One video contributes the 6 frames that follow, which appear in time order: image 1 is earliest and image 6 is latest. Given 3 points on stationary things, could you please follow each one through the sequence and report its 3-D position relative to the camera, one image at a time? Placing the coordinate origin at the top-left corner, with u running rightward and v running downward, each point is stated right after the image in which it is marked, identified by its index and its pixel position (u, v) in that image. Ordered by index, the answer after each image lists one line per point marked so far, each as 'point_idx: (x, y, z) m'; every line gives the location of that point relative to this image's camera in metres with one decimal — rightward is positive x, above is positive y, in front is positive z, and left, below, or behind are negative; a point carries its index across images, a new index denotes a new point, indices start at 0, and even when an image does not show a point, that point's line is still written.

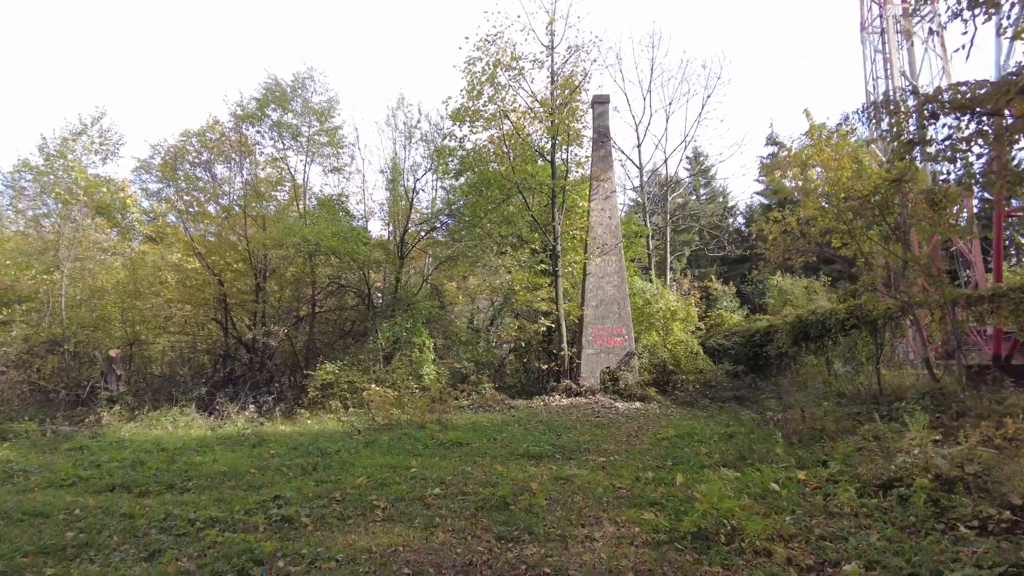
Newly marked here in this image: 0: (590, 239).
0: (+2.1, +1.3, +16.3) m
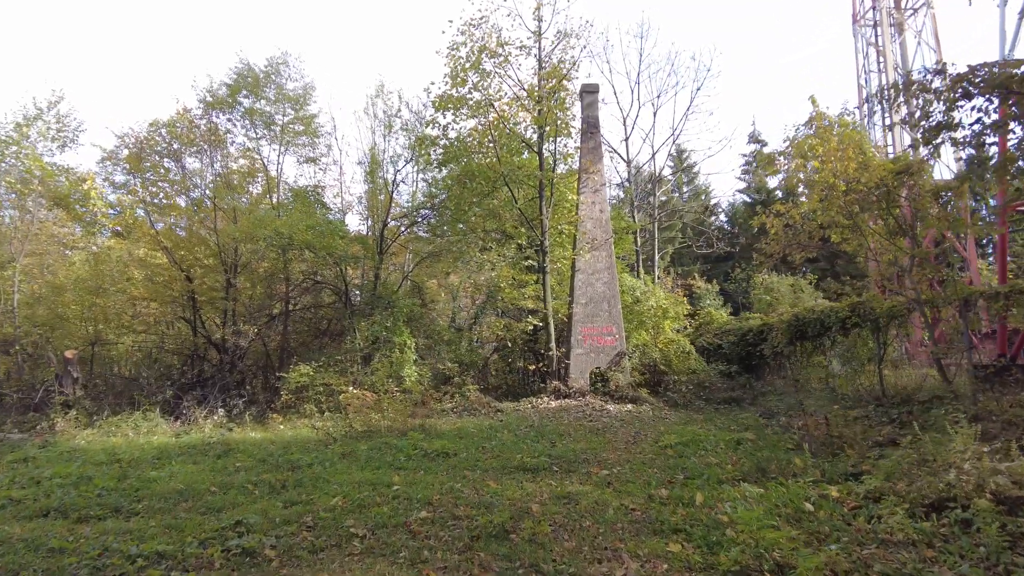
0: (+1.8, +1.4, +15.6) m
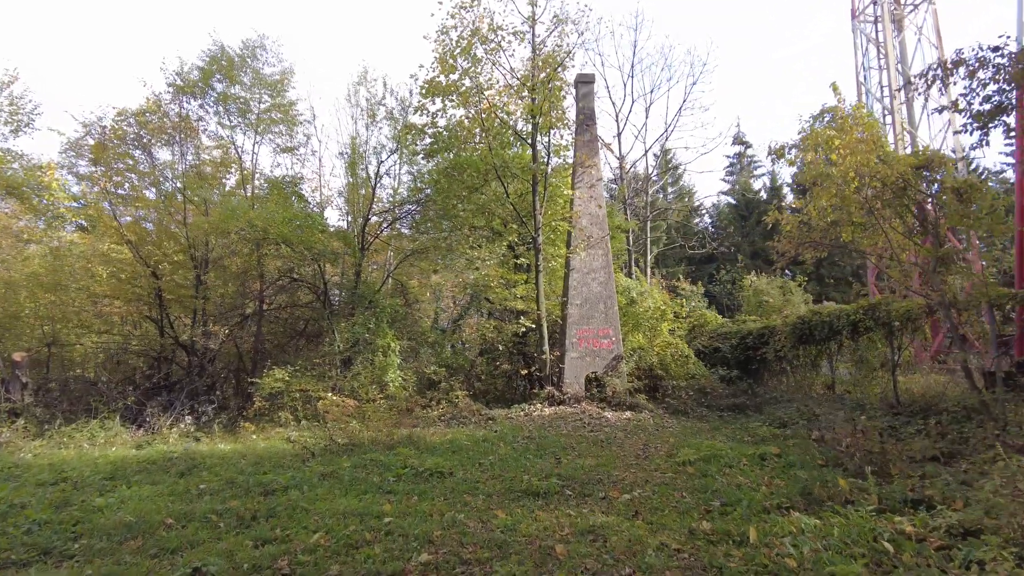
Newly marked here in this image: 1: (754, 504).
0: (+1.6, +1.4, +14.8) m
1: (+2.2, -1.9, +5.3) m
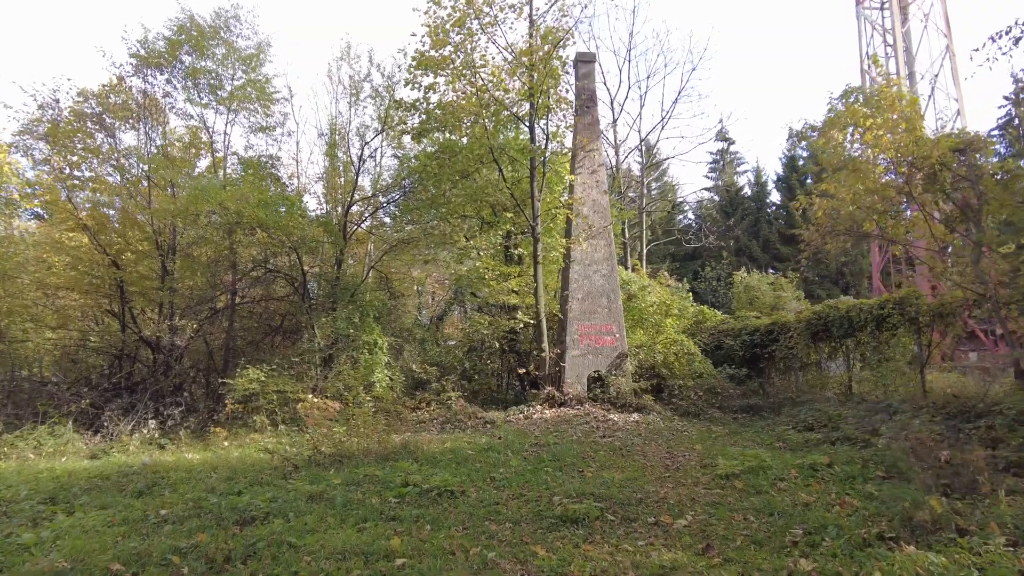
0: (+1.5, +1.6, +13.9) m
1: (+2.4, -1.8, +4.4) m
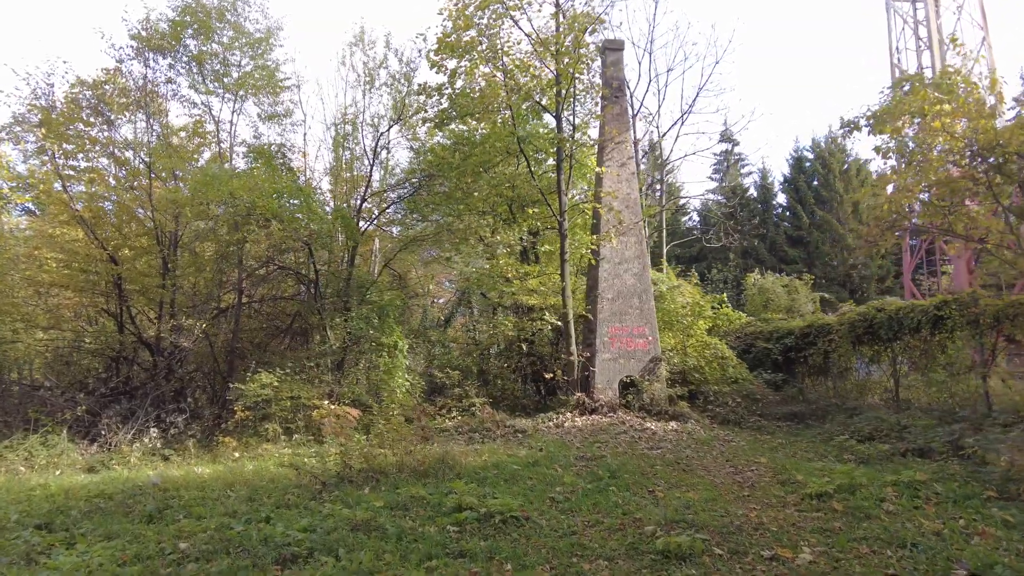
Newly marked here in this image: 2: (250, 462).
0: (+2.0, +1.6, +13.1) m
1: (+3.1, -1.7, +3.6) m
2: (-3.7, -2.5, +8.5) m
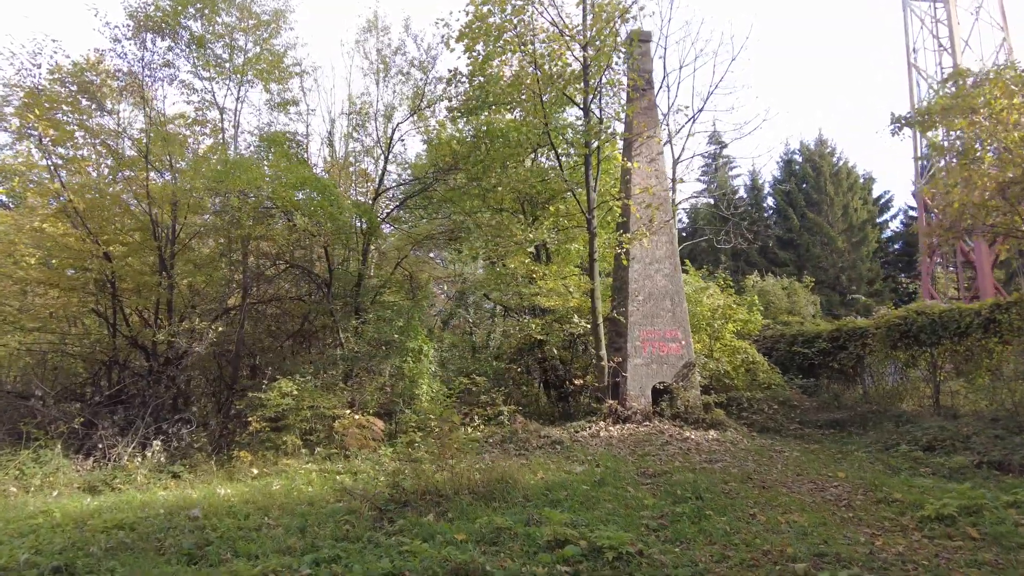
0: (+2.6, +1.6, +12.5) m
1: (+4.0, -1.8, +3.0) m
2: (-3.0, -2.5, +7.7) m
